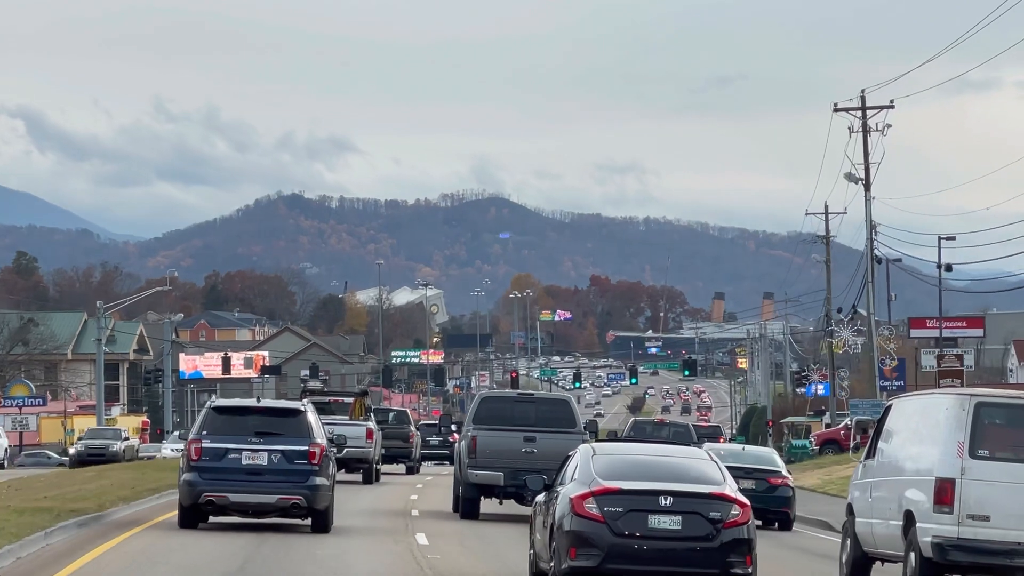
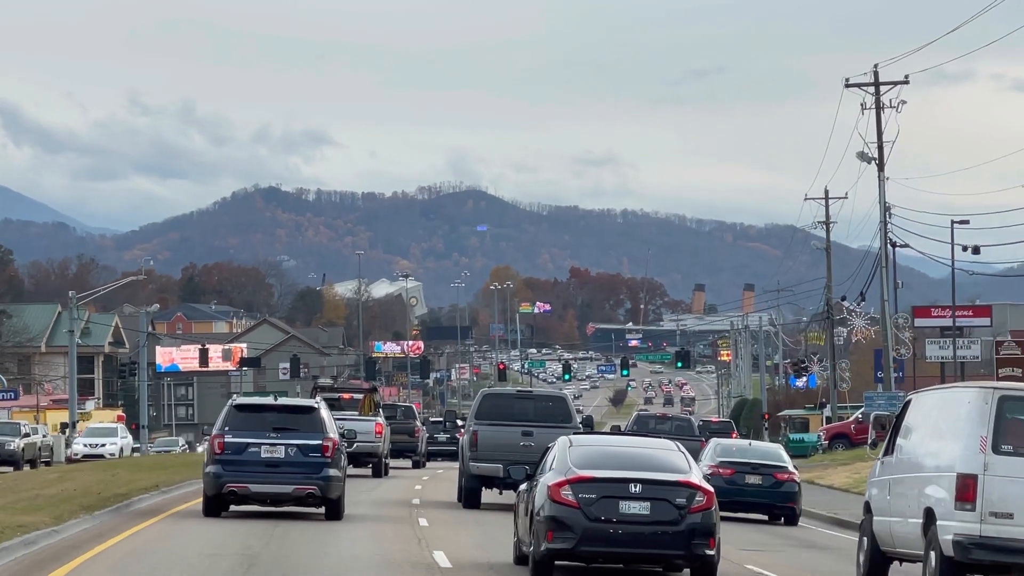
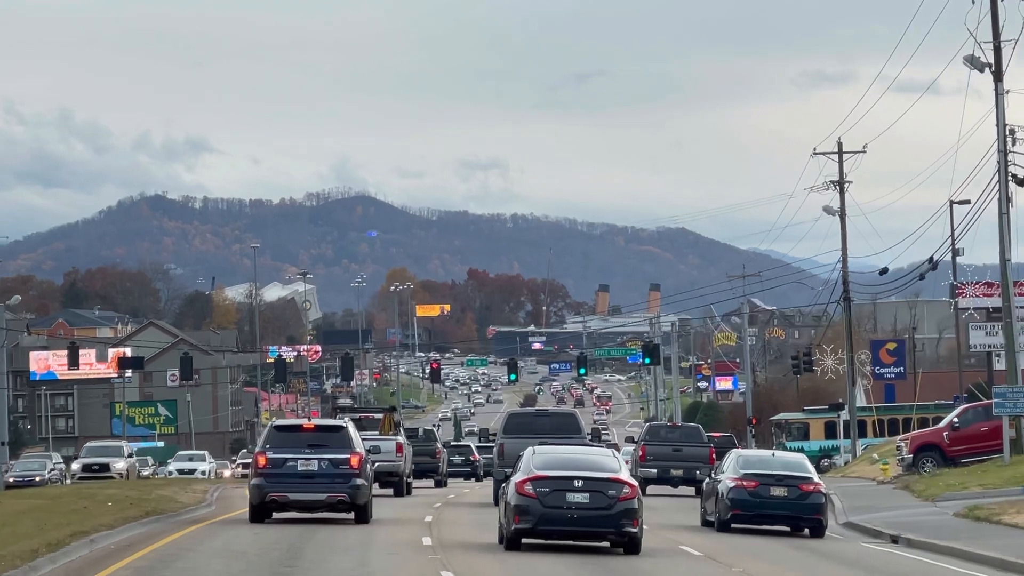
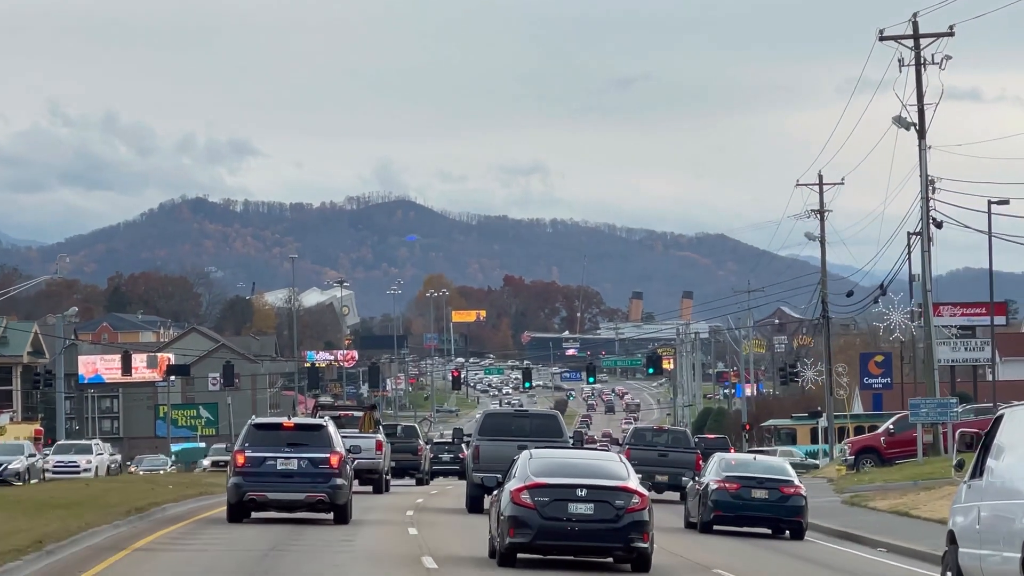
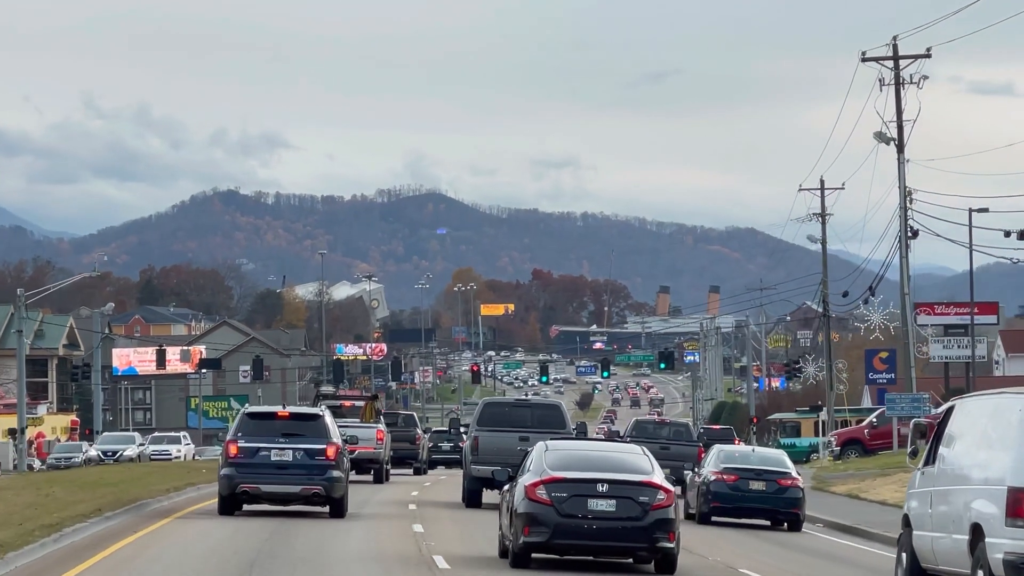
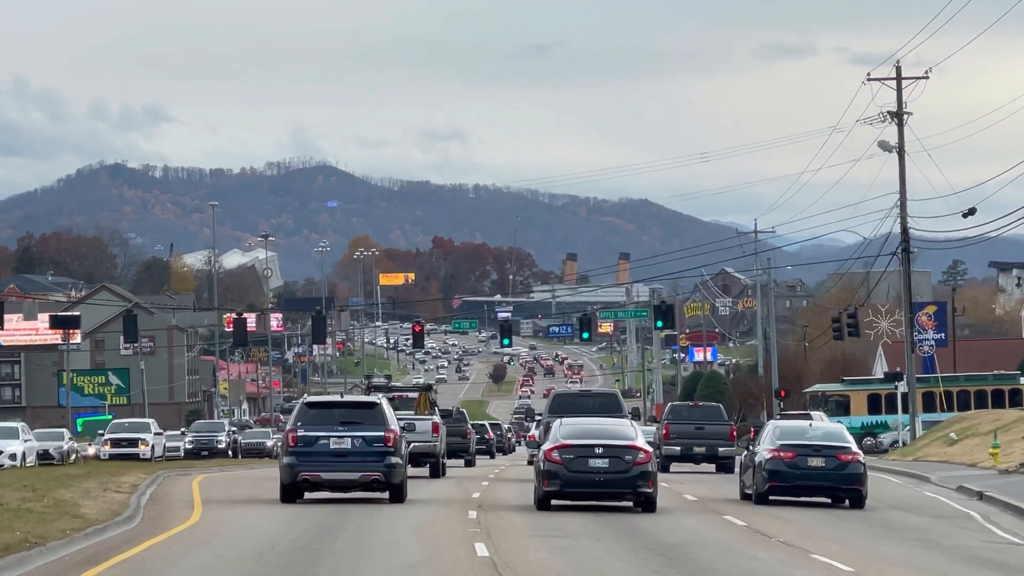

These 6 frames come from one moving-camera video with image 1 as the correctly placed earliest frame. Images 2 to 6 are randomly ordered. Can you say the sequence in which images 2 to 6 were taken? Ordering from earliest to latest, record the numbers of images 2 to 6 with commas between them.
2, 5, 4, 3, 6
